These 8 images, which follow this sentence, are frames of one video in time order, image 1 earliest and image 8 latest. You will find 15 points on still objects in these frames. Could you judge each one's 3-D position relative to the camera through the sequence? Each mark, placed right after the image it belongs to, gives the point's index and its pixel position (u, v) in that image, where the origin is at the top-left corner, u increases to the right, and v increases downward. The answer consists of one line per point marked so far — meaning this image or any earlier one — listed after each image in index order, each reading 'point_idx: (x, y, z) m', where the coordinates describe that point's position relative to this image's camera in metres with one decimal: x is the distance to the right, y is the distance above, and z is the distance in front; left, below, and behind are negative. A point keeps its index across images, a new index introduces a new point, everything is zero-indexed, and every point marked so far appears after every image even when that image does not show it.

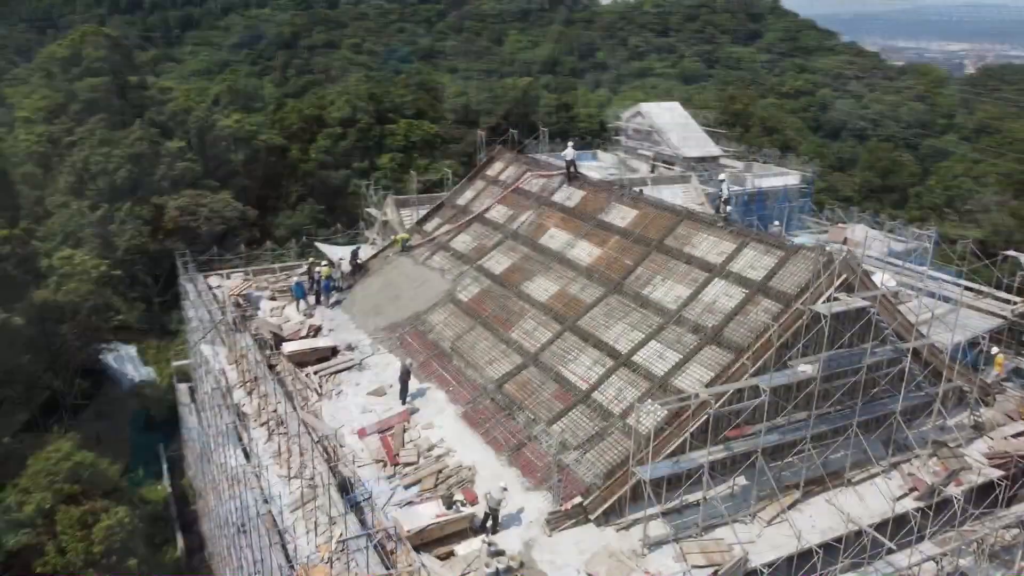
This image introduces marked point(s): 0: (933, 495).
0: (+8.6, -4.2, +16.3) m
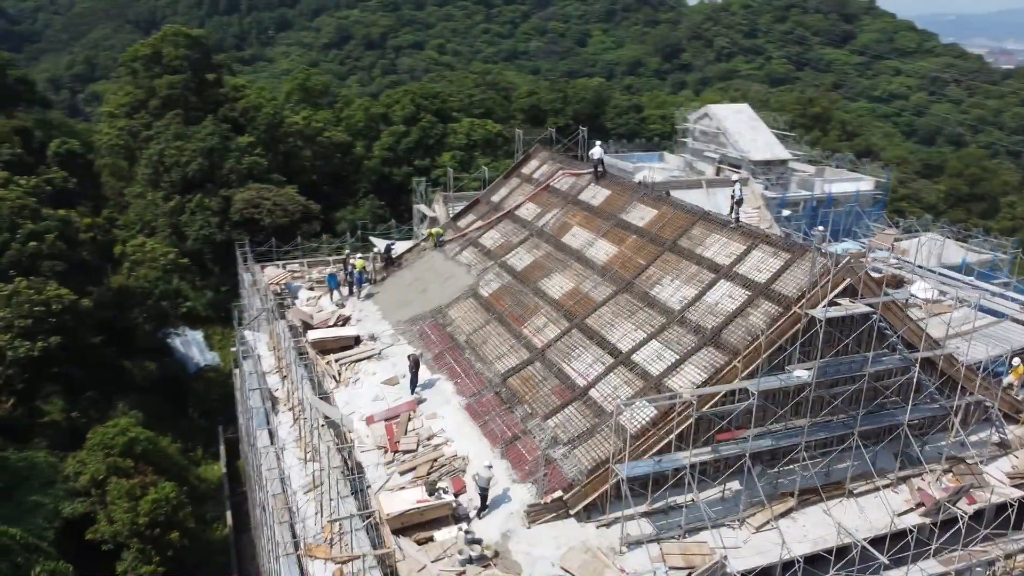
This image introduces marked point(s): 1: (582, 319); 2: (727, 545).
0: (+8.3, -4.3, +15.7) m
1: (+1.7, -0.7, +19.2) m
2: (+3.9, -4.7, +14.7) m
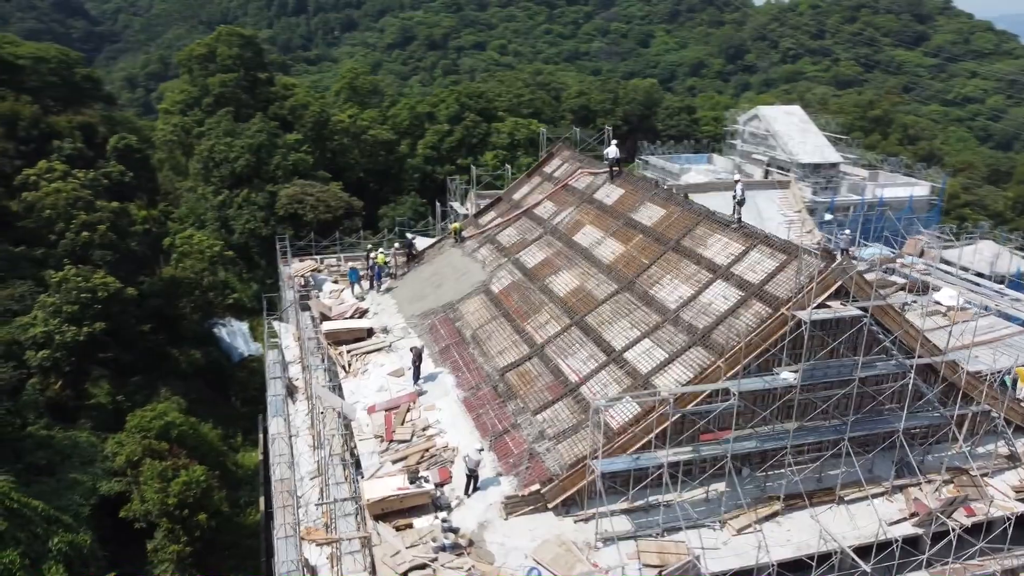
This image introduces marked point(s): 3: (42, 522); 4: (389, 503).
0: (+8.0, -4.4, +15.3) m
1: (+1.7, -0.7, +19.3) m
2: (+3.5, -4.7, +14.6) m
3: (-11.2, -5.6, +19.4) m
4: (-2.3, -4.0, +14.9) m
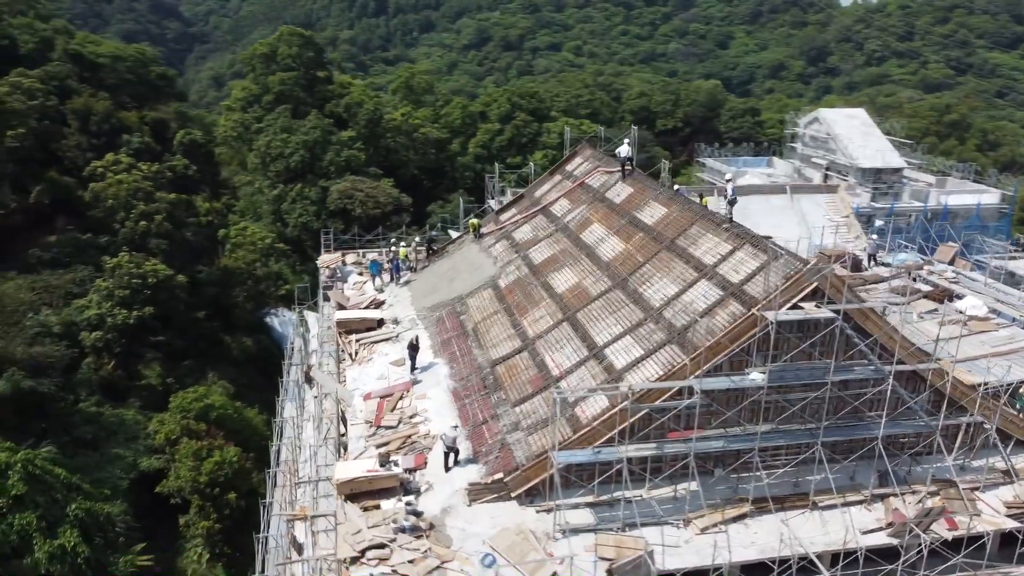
0: (+7.3, -4.5, +14.9) m
1: (+1.5, -0.6, +19.4) m
2: (+2.8, -4.6, +14.6) m
3: (-11.5, -5.1, +20.7) m
4: (-2.9, -3.7, +15.4) m
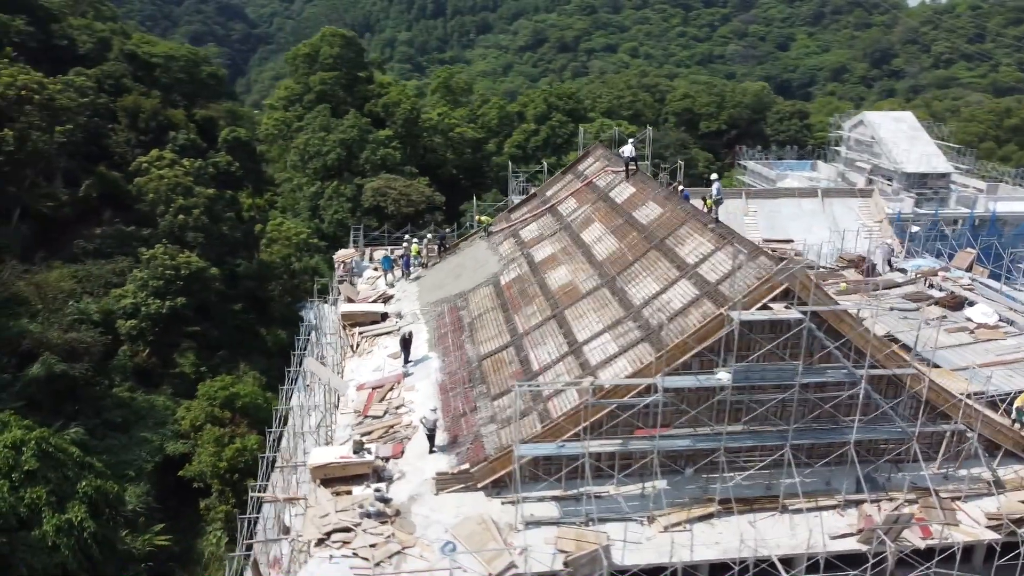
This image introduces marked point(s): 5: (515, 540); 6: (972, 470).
0: (+6.6, -4.6, +14.7) m
1: (+1.2, -0.5, +19.6) m
2: (+2.1, -4.6, +14.7) m
3: (-11.7, -4.8, +21.8) m
4: (-3.5, -3.6, +15.9) m
5: (+0.1, -4.5, +14.5) m
6: (+9.4, -3.7, +16.5) m
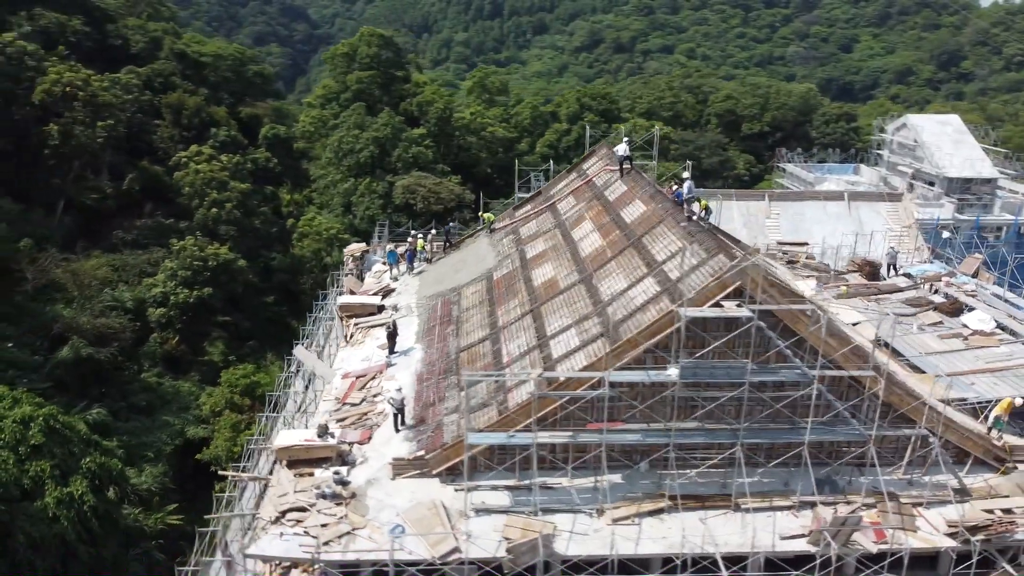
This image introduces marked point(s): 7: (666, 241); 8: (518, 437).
0: (+5.7, -4.6, +14.6) m
1: (+0.7, -0.4, +19.8) m
2: (+1.1, -4.5, +14.9) m
3: (-12.2, -4.4, +22.9) m
4: (-4.4, -3.3, +16.5) m
5: (-0.9, -4.4, +14.9) m
6: (+8.5, -3.8, +16.2) m
7: (+3.4, +1.0, +18.1) m
8: (+0.2, -2.8, +15.3) m
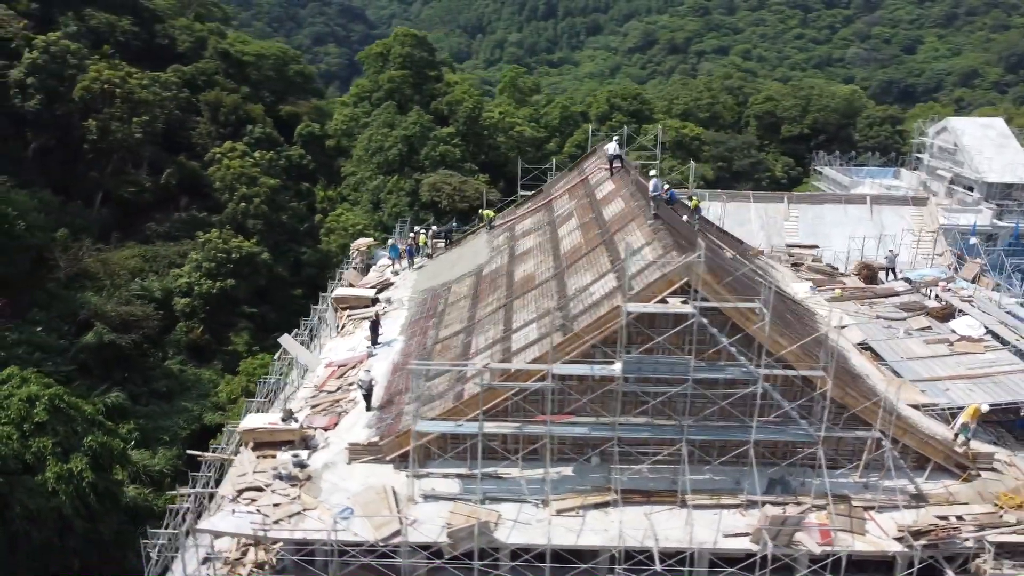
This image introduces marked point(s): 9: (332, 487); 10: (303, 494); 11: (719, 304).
0: (+4.6, -4.5, +14.5) m
1: (+0.1, -0.3, +20.1) m
2: (+0.1, -4.3, +15.1) m
3: (-12.7, -4.0, +24.0) m
4: (-5.3, -3.1, +17.1) m
5: (-2.0, -4.2, +15.2) m
6: (+7.6, -3.8, +16.0) m
7: (+2.7, +1.1, +18.2) m
8: (-0.8, -2.7, +15.6) m
9: (-3.5, -3.9, +15.9) m
10: (-4.0, -4.0, +15.6) m
11: (+3.8, -0.3, +14.7) m
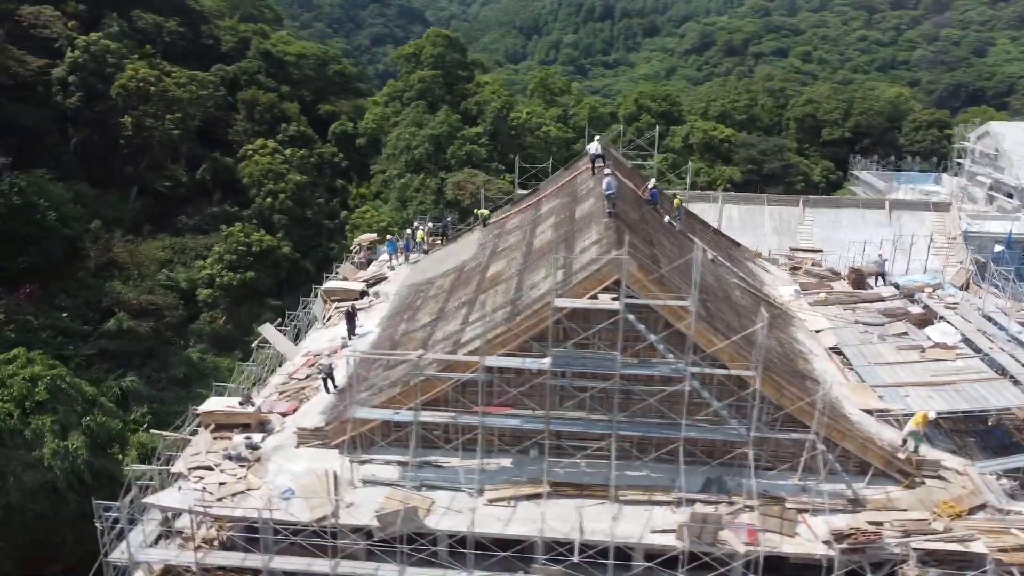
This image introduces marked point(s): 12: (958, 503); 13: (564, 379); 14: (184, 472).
0: (+3.2, -4.5, +14.6) m
1: (-0.8, -0.1, +20.5) m
2: (-1.2, -4.2, +15.5) m
3: (-13.3, -3.6, +25.3) m
4: (-6.4, -2.9, +17.9) m
5: (-3.3, -4.0, +15.8) m
6: (+6.3, -3.9, +15.9) m
7: (+1.7, +1.2, +18.4) m
8: (-2.1, -2.5, +16.0) m
9: (-4.8, -3.7, +16.5) m
10: (-5.3, -3.8, +16.3) m
11: (+2.5, -0.2, +14.8) m
12: (+8.5, -4.1, +15.4) m
13: (+1.1, -1.8, +15.5) m
14: (-6.7, -3.7, +16.4) m
